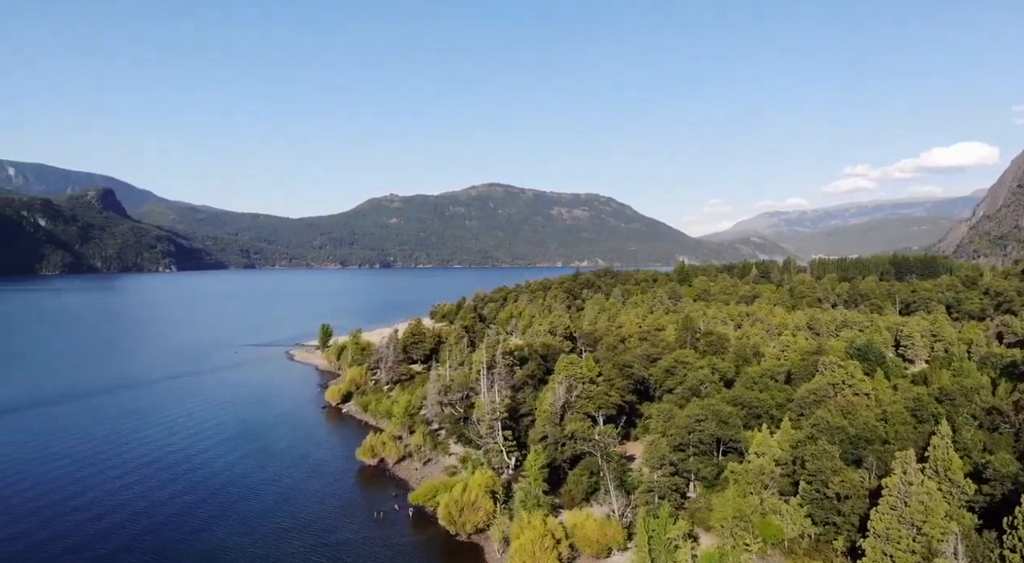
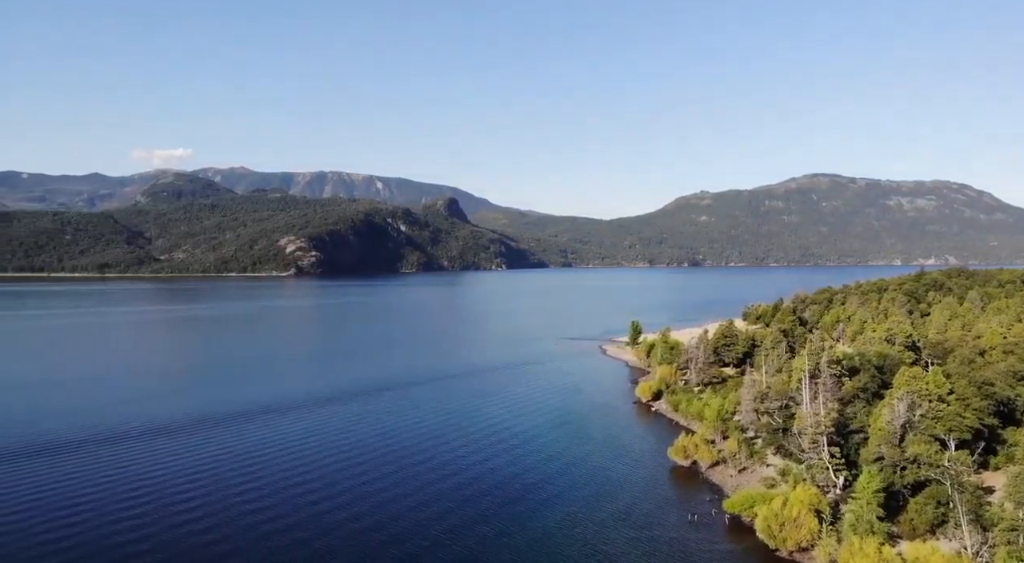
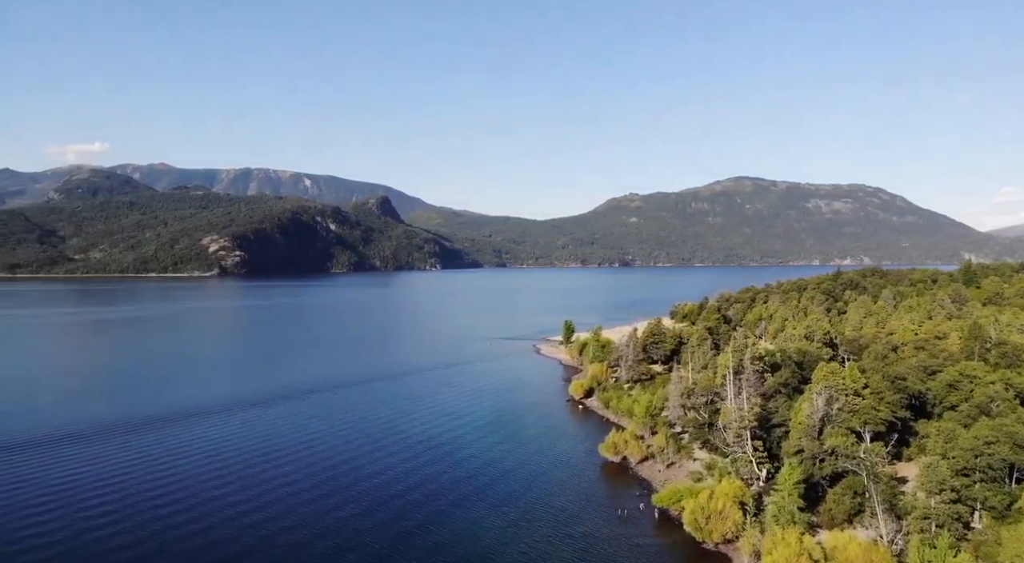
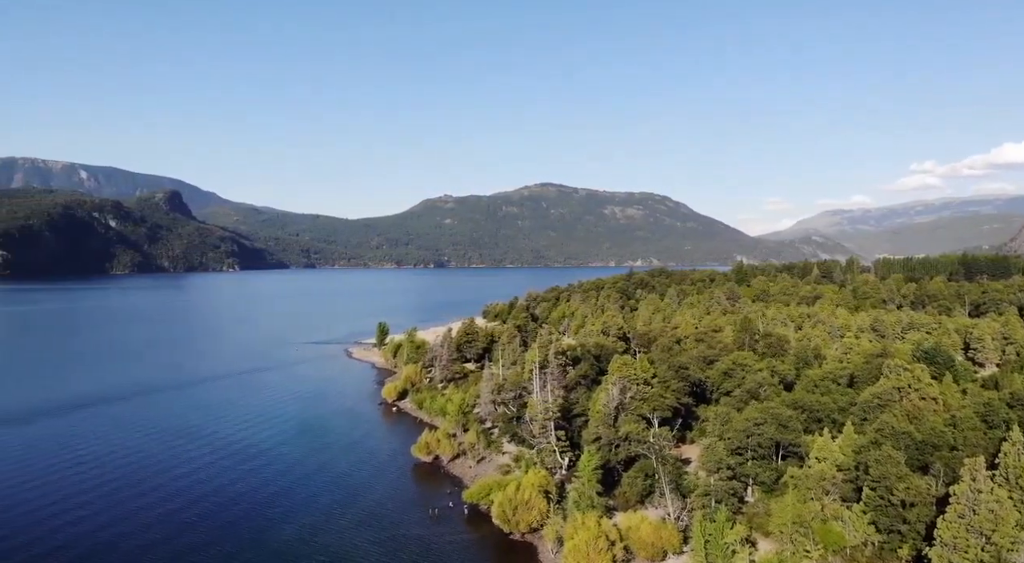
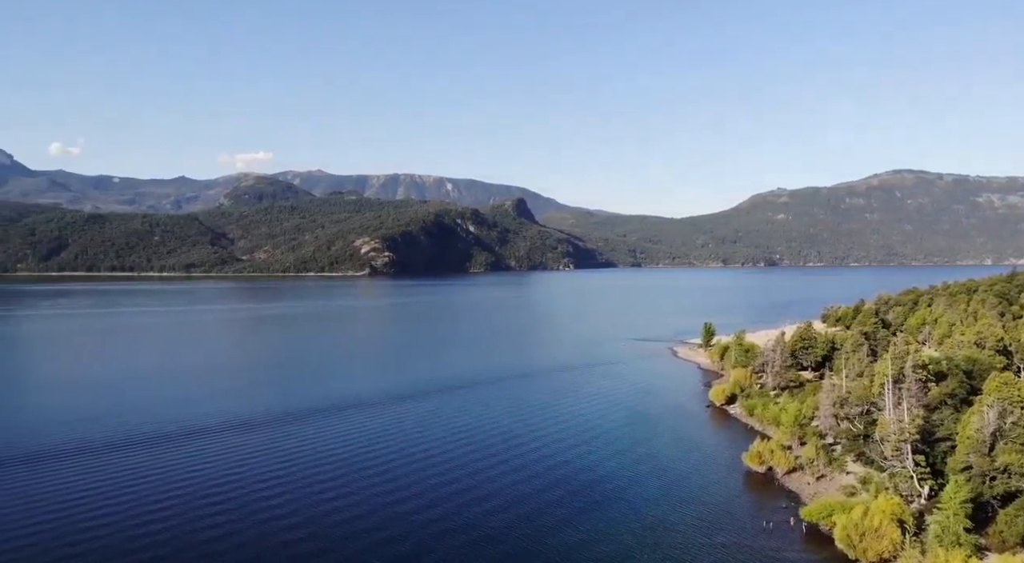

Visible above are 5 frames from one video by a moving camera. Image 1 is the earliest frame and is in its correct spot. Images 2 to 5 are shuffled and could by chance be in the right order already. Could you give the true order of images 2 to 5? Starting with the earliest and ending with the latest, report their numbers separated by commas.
4, 3, 2, 5
